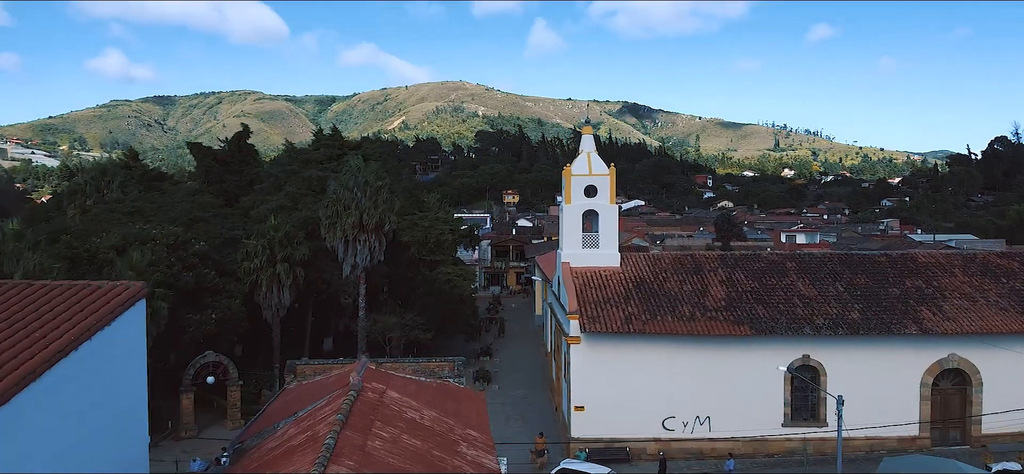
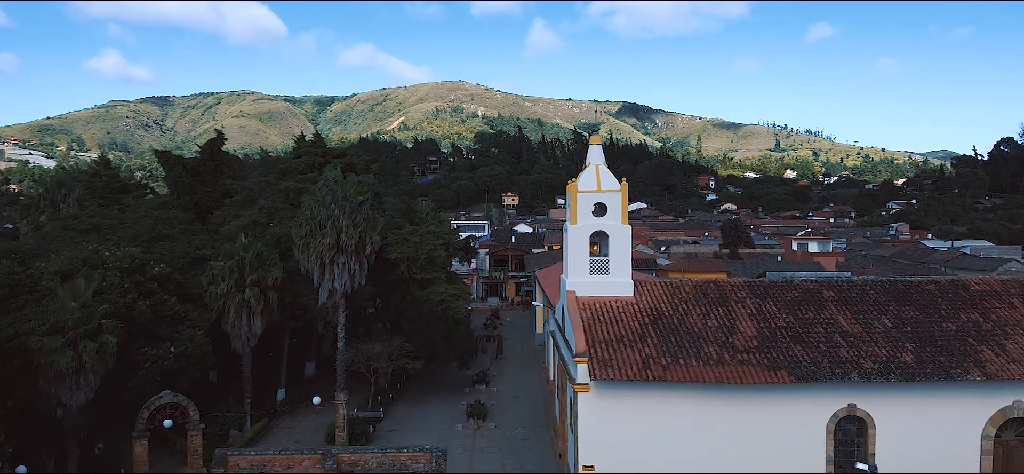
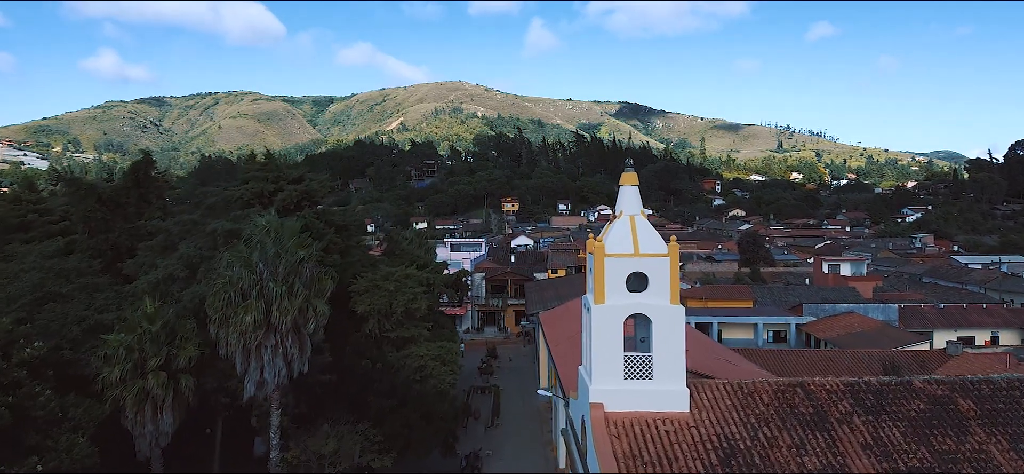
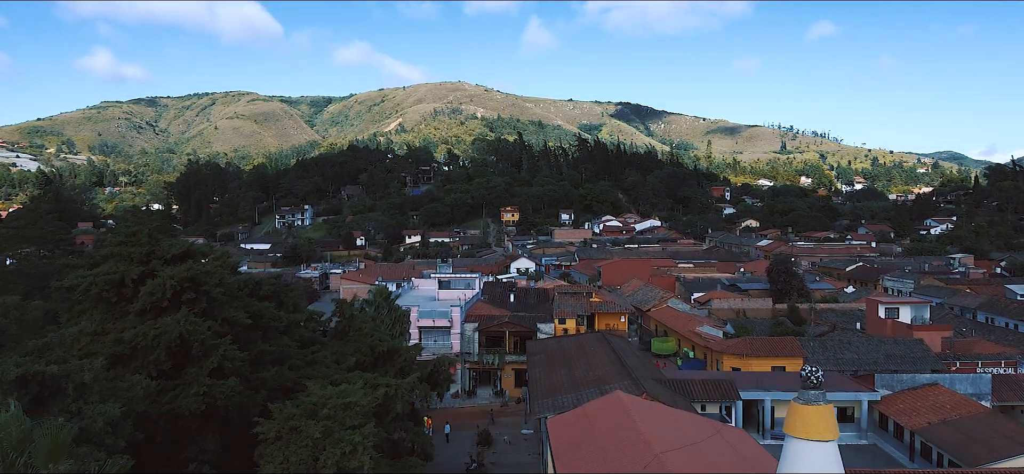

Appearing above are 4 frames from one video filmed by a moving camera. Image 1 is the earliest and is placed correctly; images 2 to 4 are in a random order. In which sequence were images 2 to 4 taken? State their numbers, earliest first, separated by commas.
2, 3, 4
